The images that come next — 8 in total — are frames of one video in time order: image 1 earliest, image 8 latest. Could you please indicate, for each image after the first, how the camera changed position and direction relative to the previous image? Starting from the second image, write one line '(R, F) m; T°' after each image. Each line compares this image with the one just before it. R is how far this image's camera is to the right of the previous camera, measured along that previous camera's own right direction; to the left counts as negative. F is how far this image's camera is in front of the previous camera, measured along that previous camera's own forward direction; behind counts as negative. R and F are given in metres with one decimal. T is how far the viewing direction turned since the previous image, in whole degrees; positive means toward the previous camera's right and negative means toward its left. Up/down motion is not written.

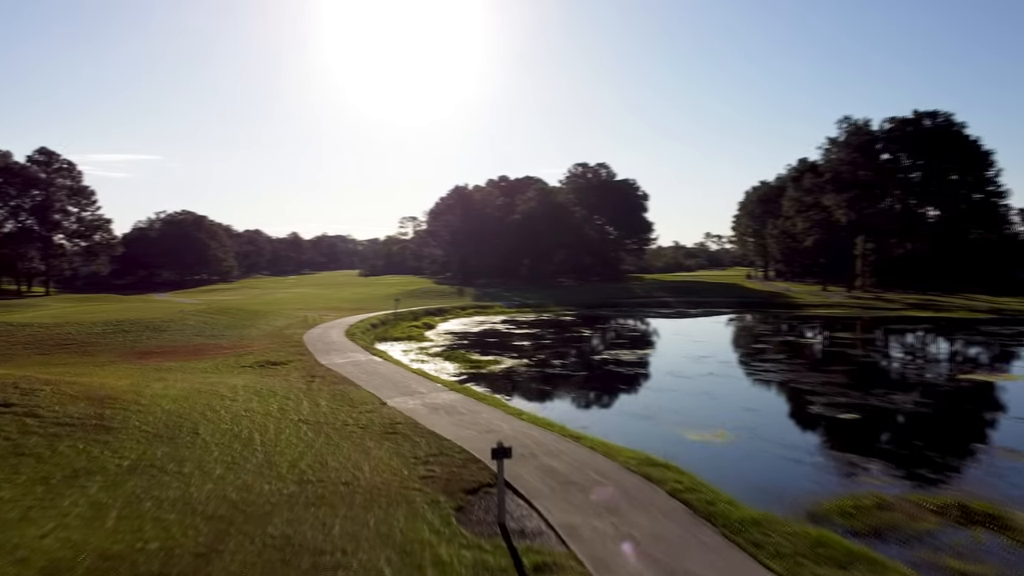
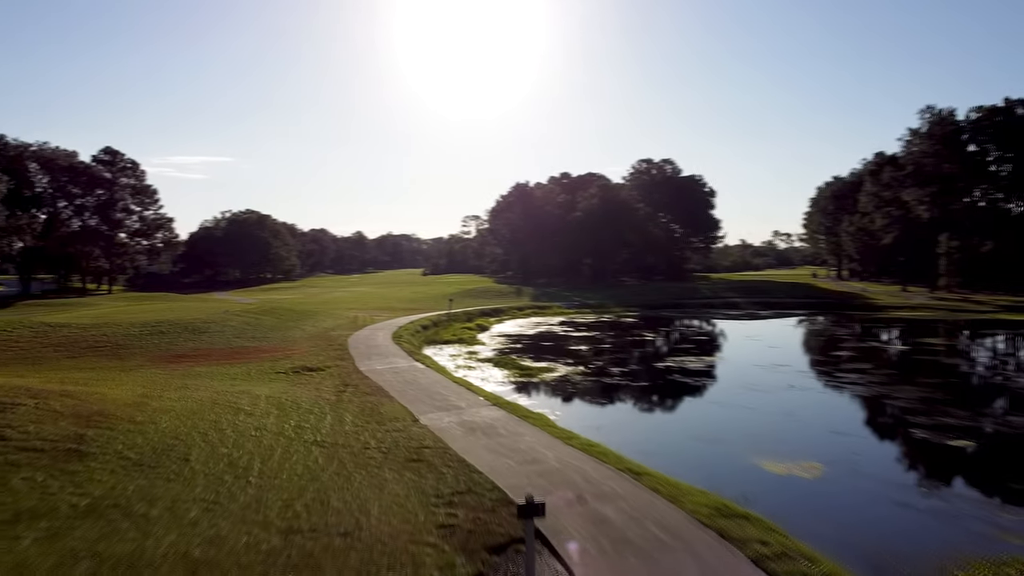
(+0.2, +2.1) m; -4°
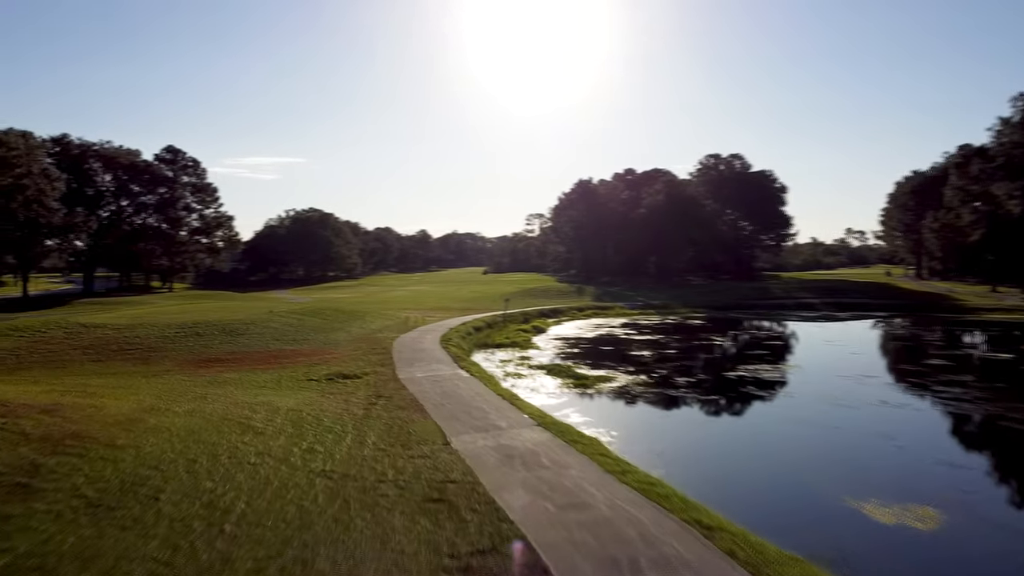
(+0.3, +2.2) m; -4°
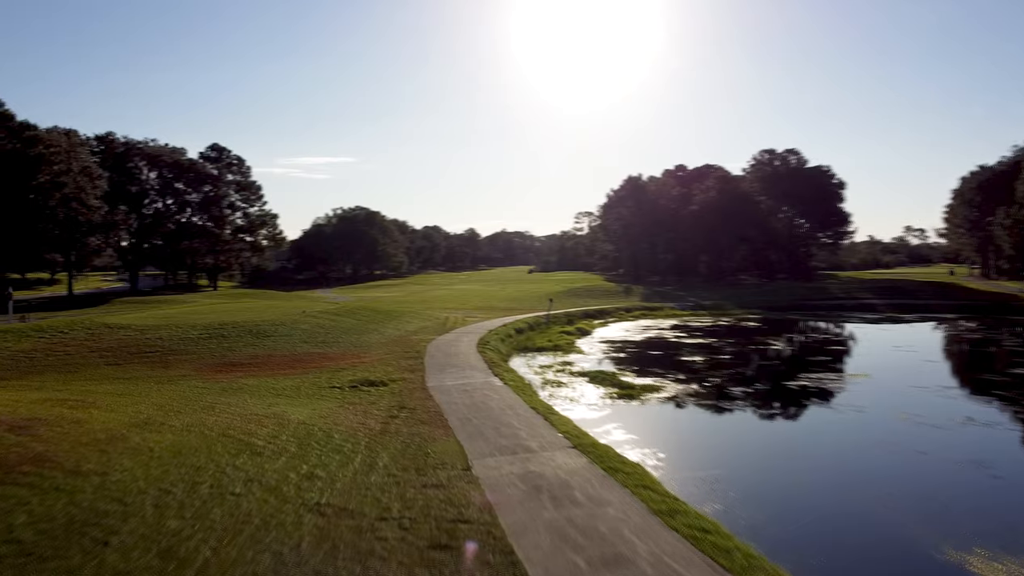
(+0.2, +1.7) m; -3°
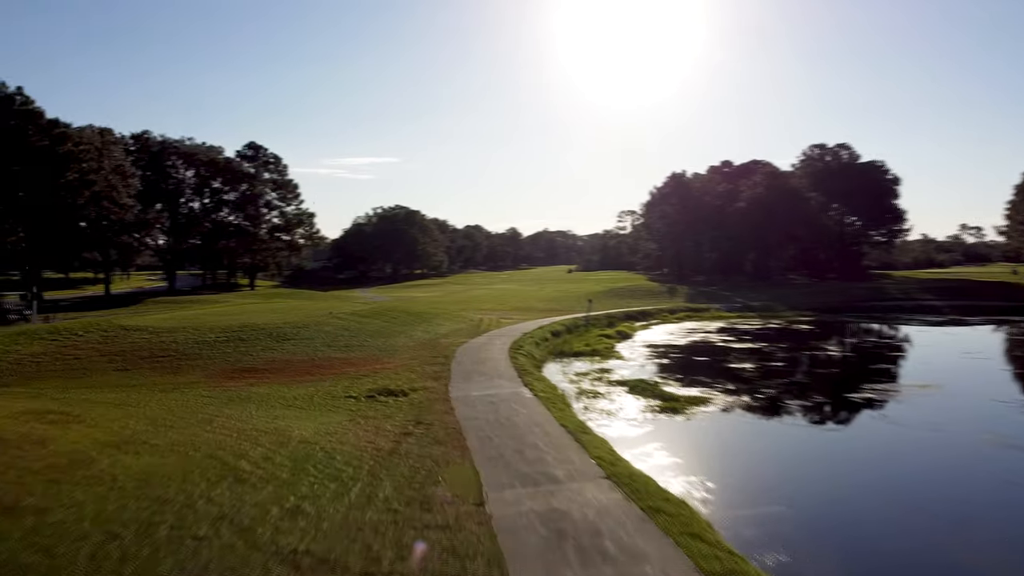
(+0.2, +1.7) m; -3°
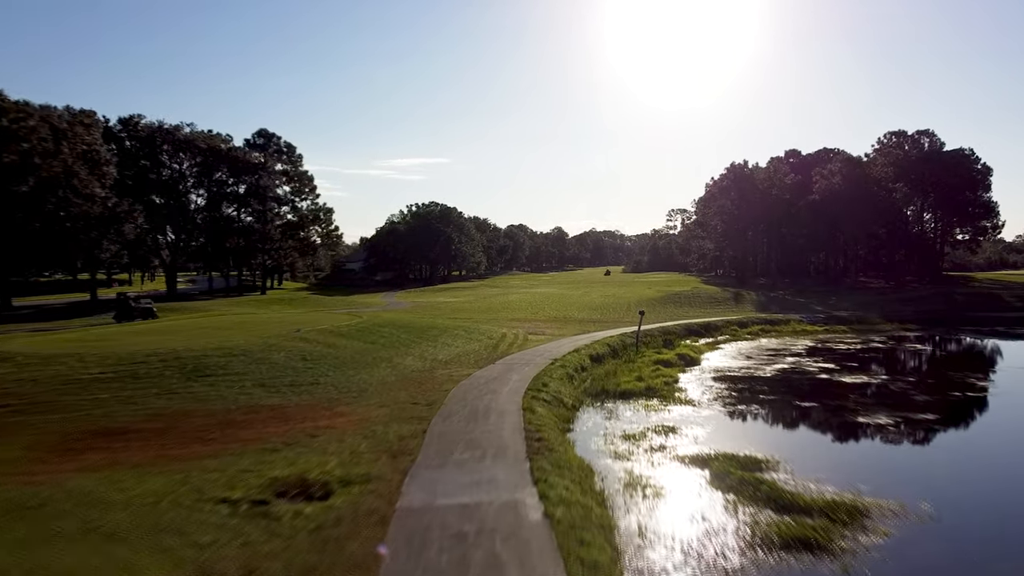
(+0.6, +7.8) m; -3°
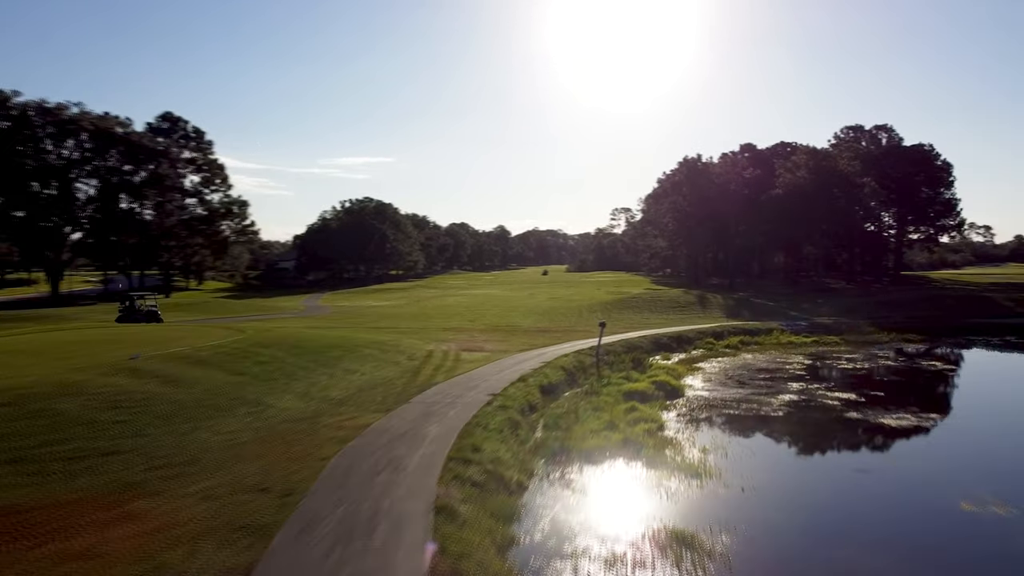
(+0.4, +6.1) m; +4°
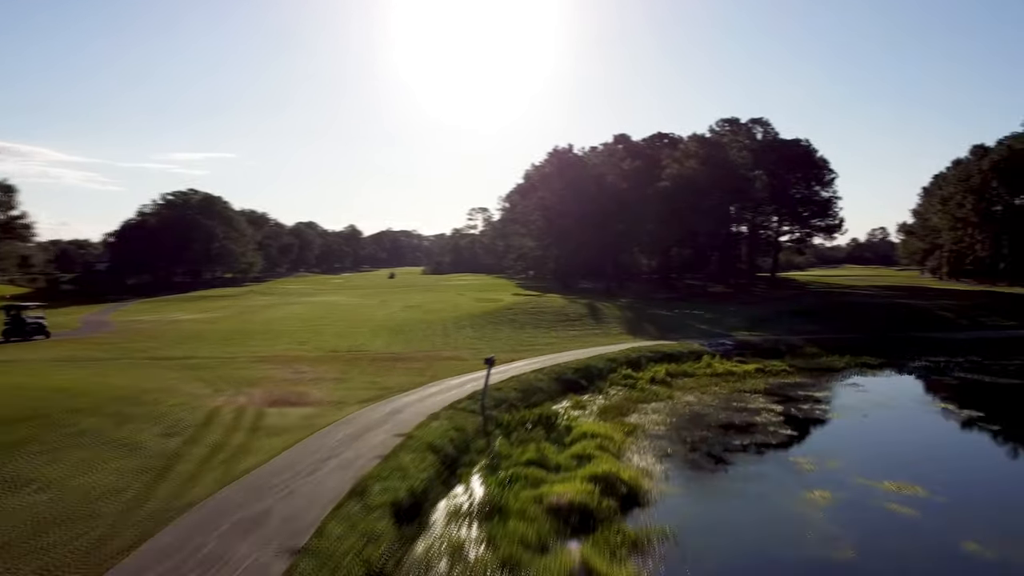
(+0.3, +8.7) m; +10°
